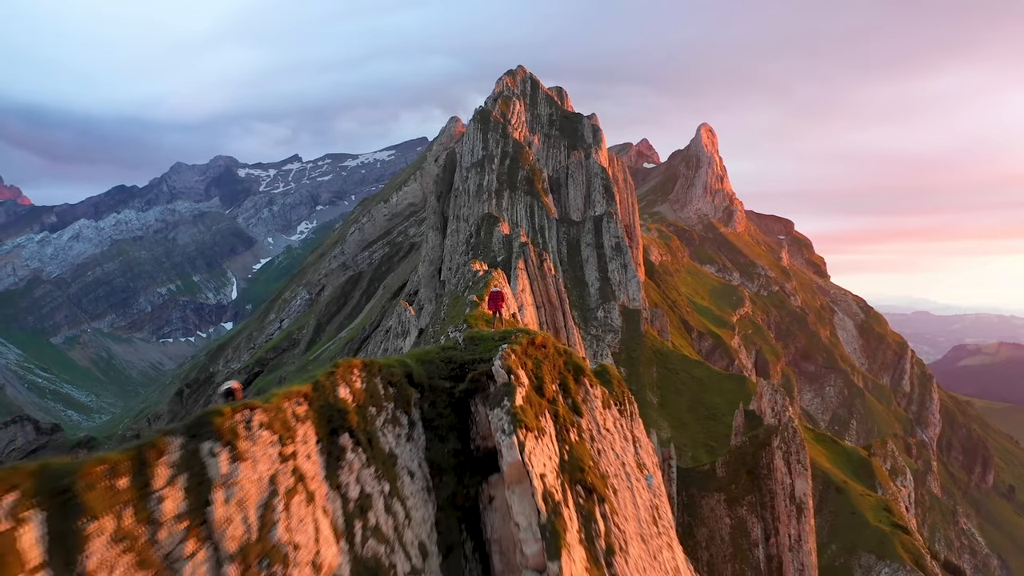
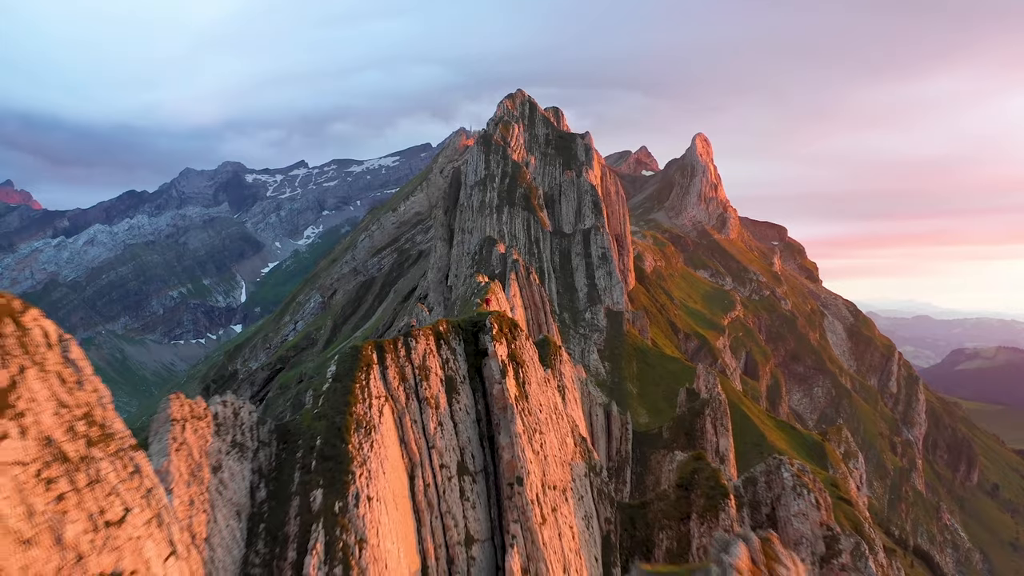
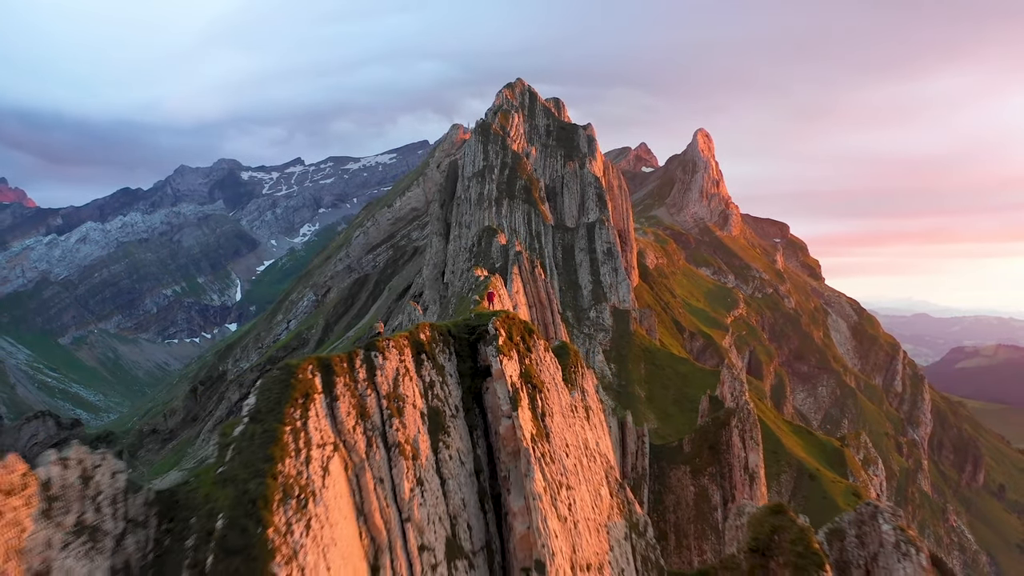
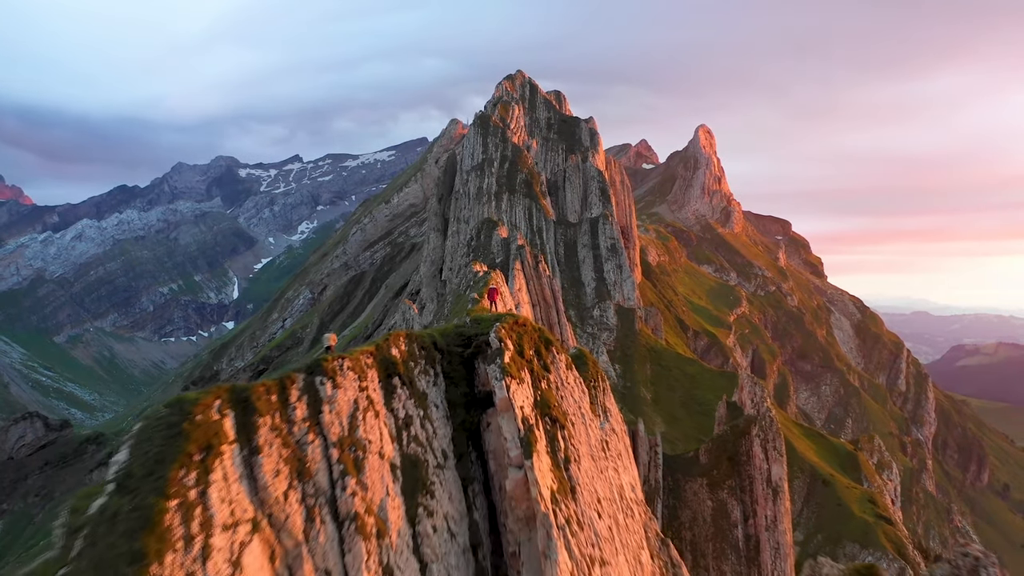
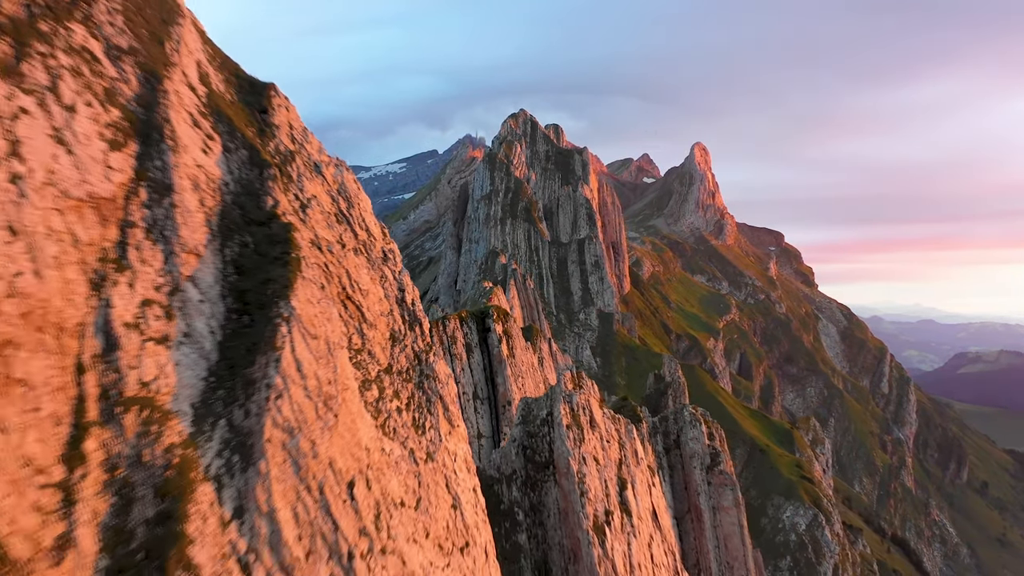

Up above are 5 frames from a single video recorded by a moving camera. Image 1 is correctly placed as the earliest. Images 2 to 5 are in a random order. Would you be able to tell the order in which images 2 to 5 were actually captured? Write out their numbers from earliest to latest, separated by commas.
4, 3, 2, 5
